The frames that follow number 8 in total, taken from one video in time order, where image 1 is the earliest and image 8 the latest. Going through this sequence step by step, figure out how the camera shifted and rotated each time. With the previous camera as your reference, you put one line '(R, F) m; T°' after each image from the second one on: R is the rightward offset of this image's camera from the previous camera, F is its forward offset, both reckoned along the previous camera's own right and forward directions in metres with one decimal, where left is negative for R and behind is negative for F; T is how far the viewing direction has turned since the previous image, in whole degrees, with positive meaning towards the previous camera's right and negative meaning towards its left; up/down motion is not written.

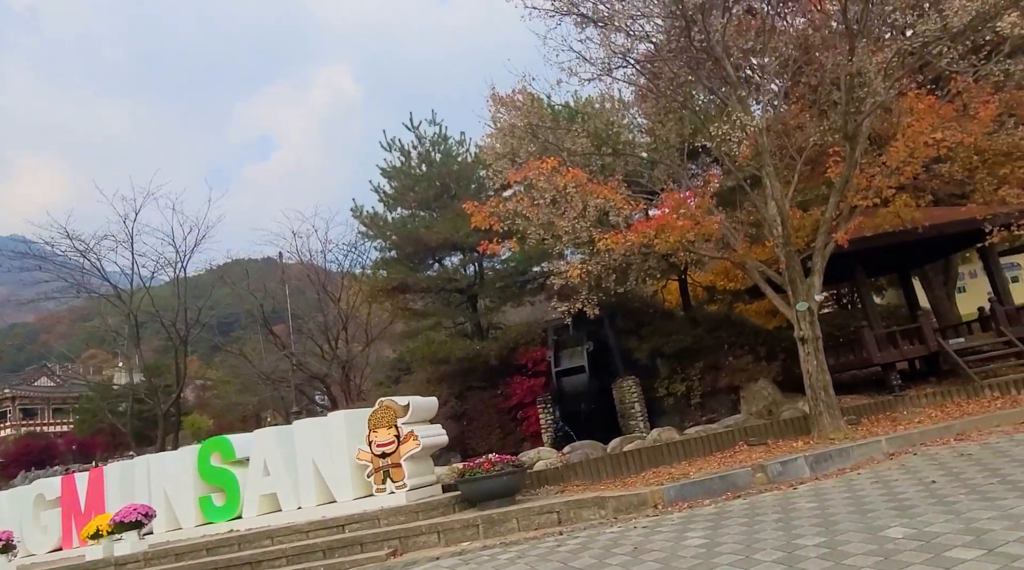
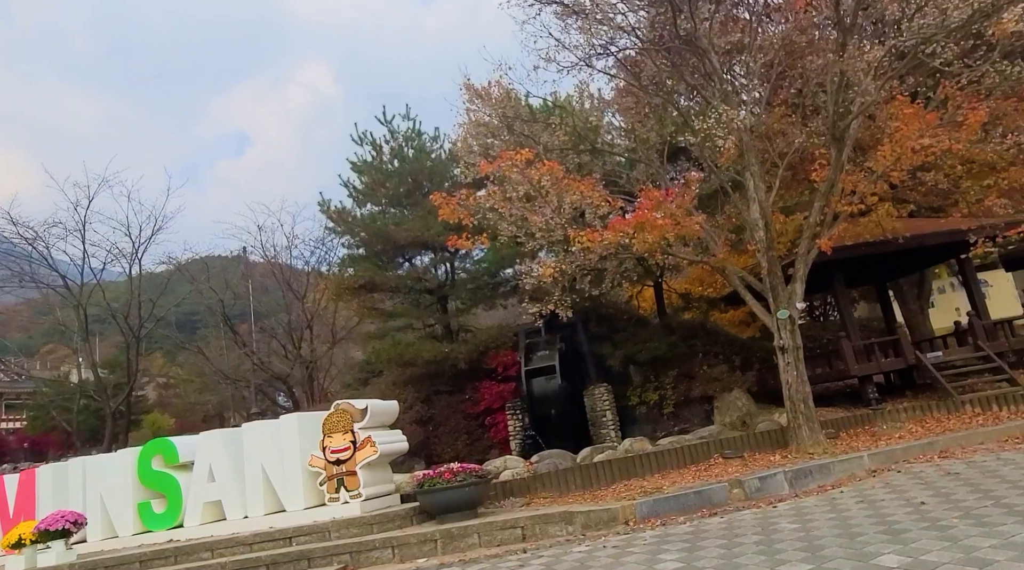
(+0.1, +0.6) m; +2°
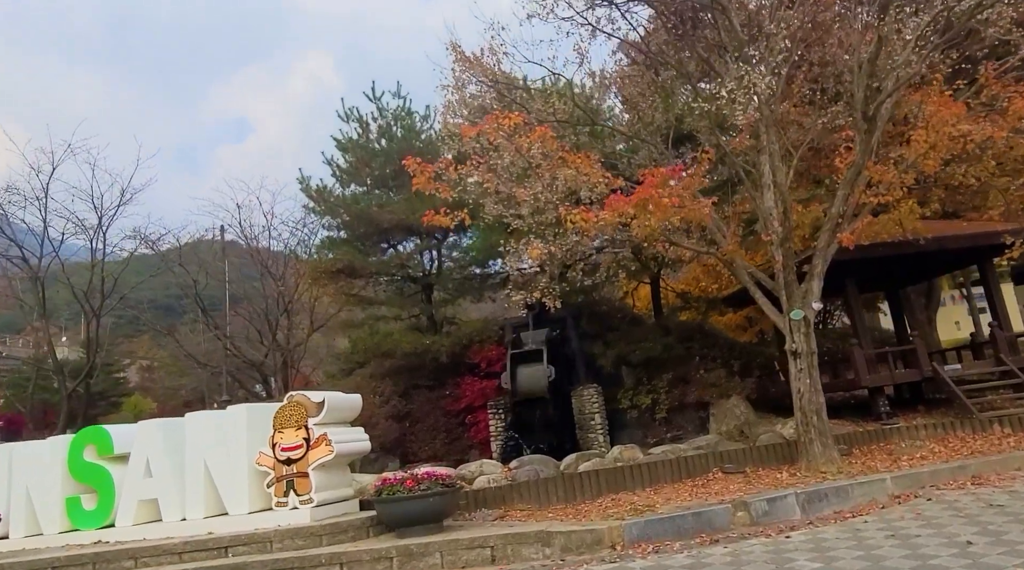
(+0.2, +1.2) m; 0°
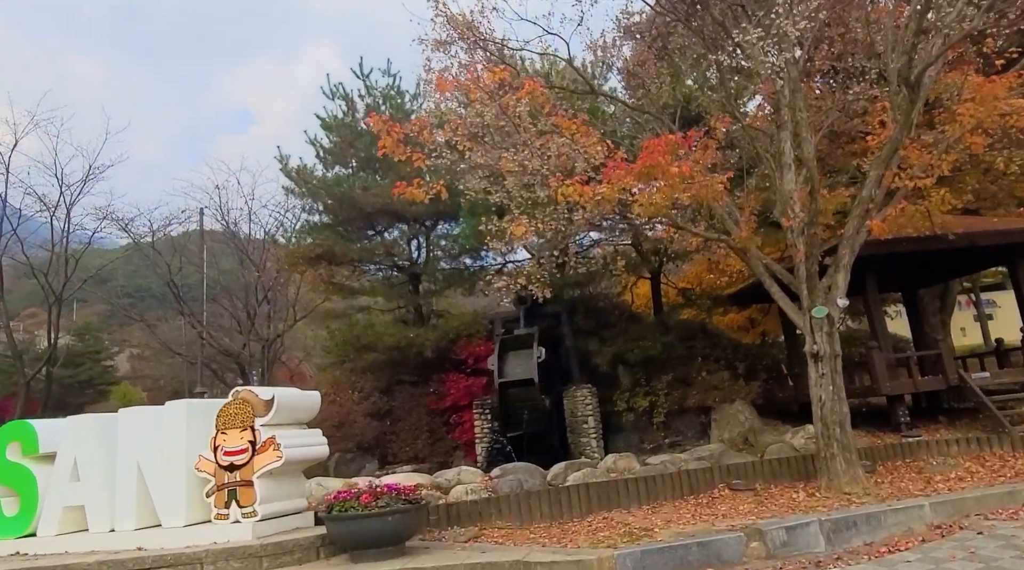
(+0.2, +1.3) m; 0°
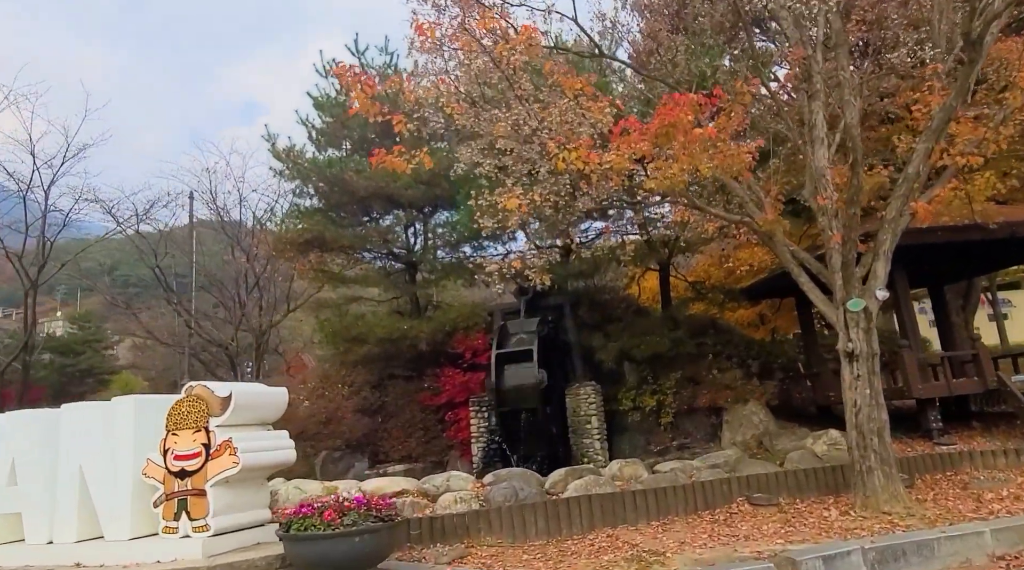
(+0.1, +1.0) m; 0°
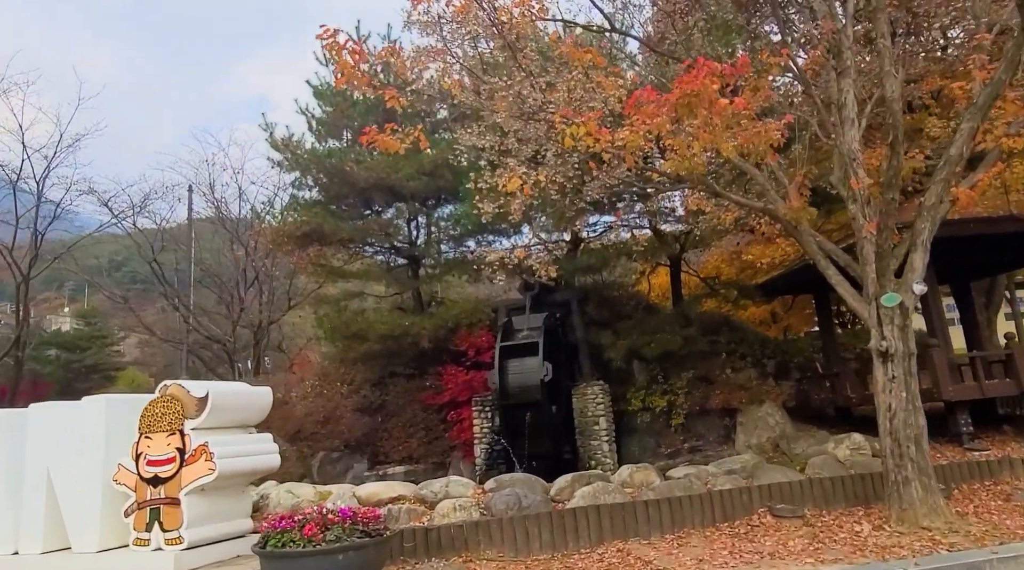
(0.0, +0.6) m; -1°
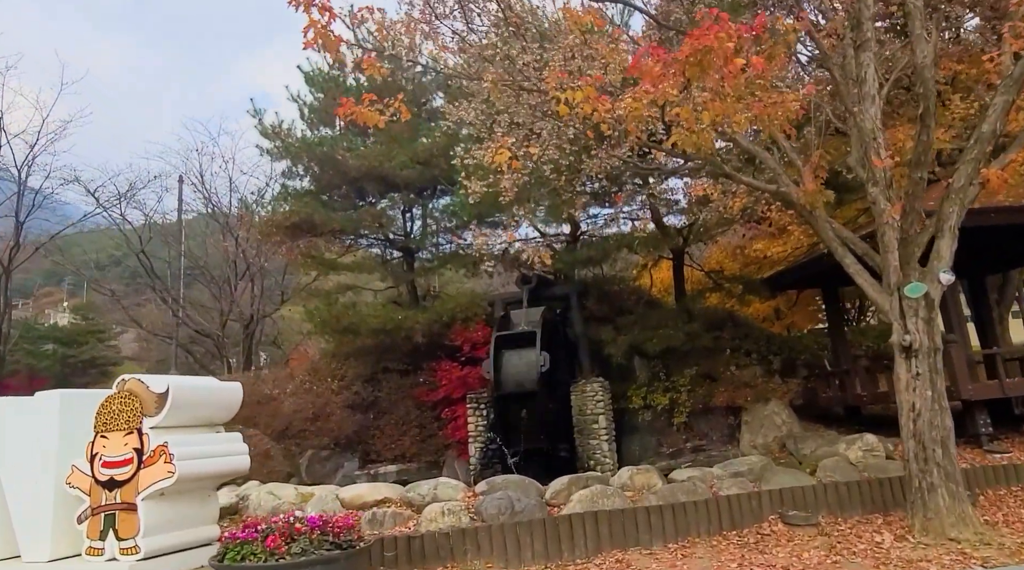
(+0.1, +0.6) m; 0°
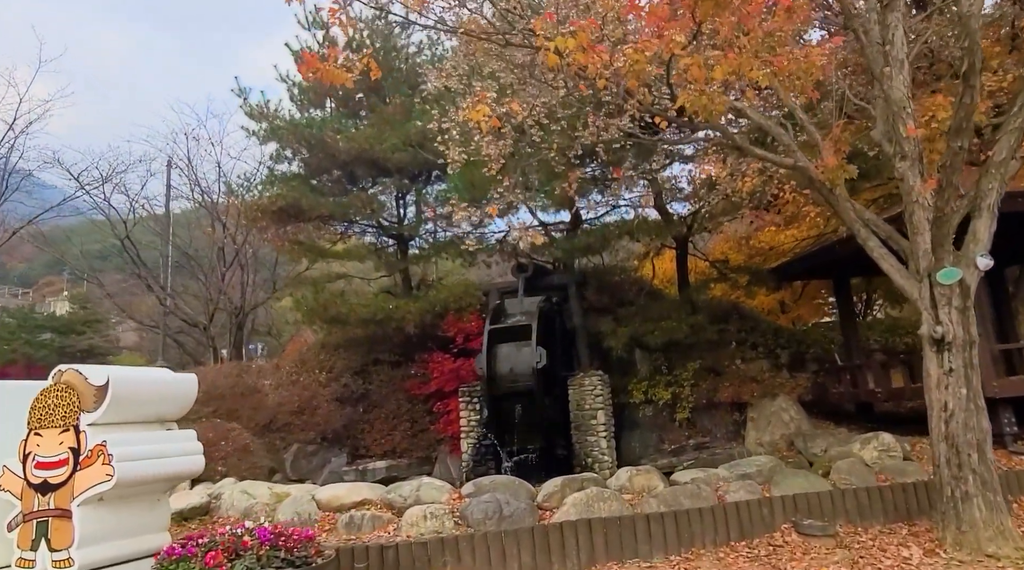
(+0.1, +0.7) m; 0°
